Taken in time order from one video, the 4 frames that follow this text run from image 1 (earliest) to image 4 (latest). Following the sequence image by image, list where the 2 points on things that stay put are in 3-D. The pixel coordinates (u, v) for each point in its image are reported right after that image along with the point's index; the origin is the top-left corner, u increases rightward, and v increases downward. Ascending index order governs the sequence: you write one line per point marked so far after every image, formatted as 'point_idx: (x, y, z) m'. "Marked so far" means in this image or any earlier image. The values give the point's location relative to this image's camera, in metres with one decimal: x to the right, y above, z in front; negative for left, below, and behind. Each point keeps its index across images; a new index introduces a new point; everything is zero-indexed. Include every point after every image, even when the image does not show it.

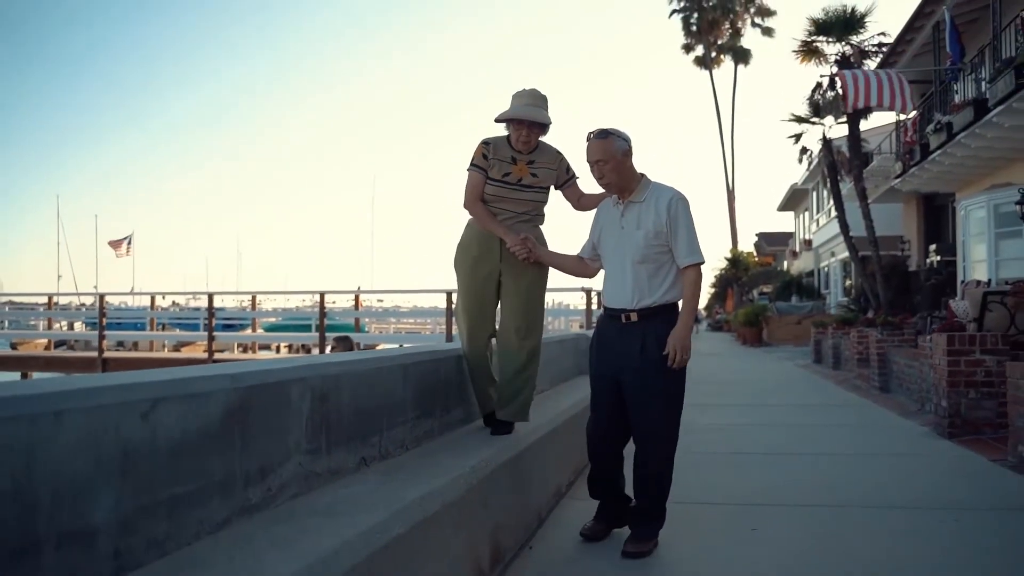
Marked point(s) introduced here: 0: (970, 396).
0: (+3.6, -0.8, +7.4) m
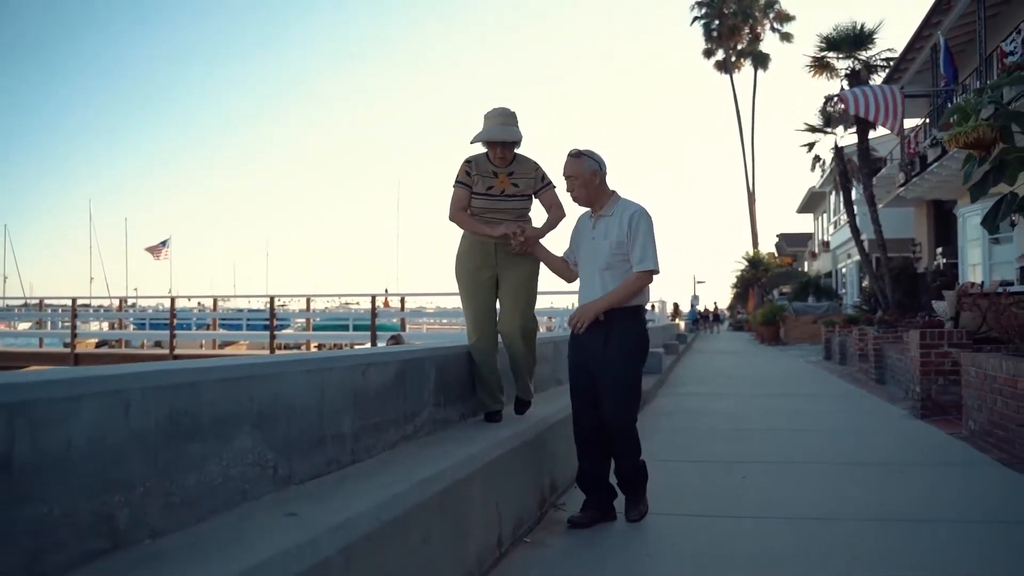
0: (+4.0, -0.9, +8.8) m
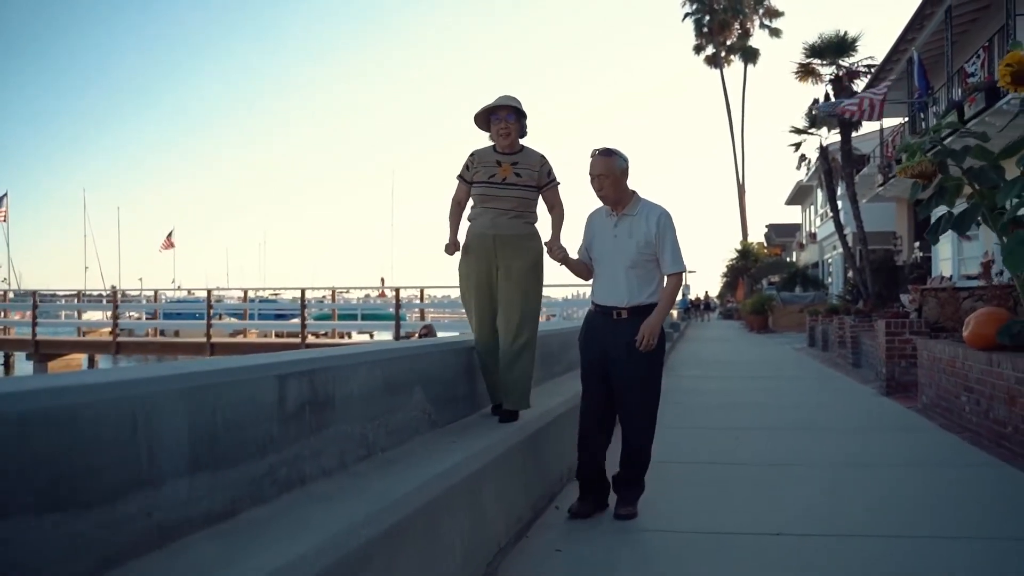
0: (+4.3, -0.8, +10.3) m
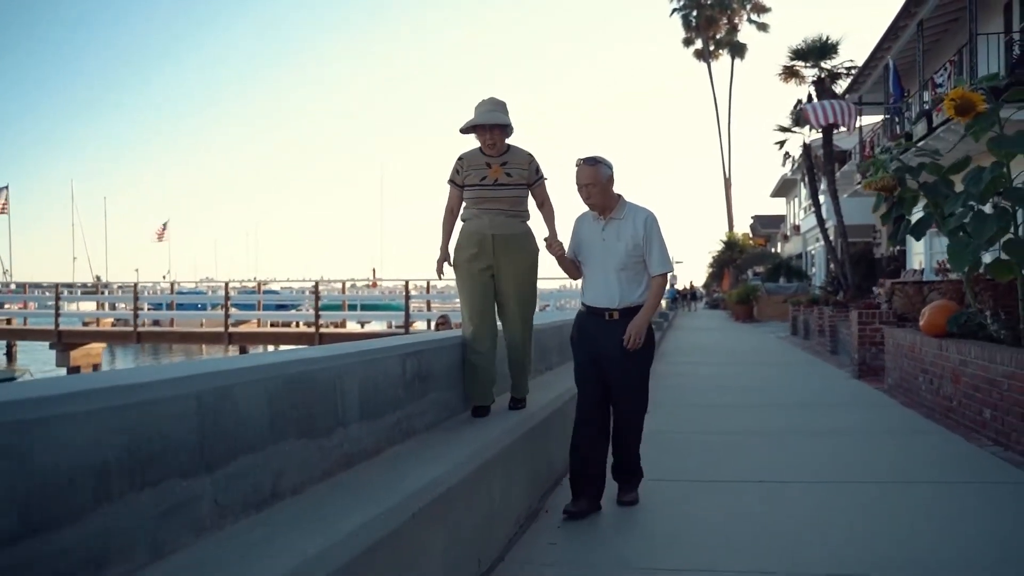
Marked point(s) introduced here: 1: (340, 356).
0: (+4.4, -0.8, +11.6) m
1: (-0.6, -0.3, +3.5) m
